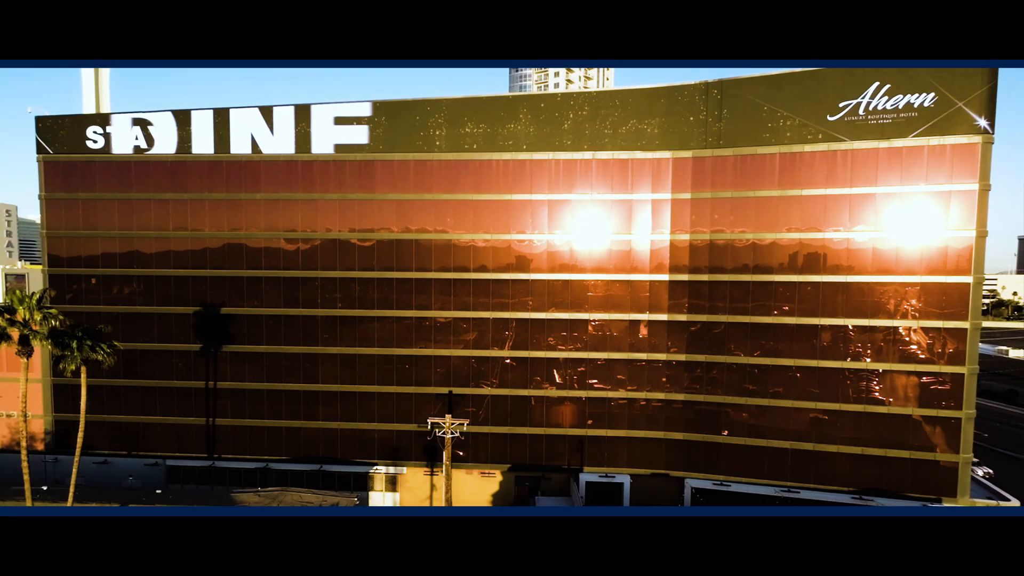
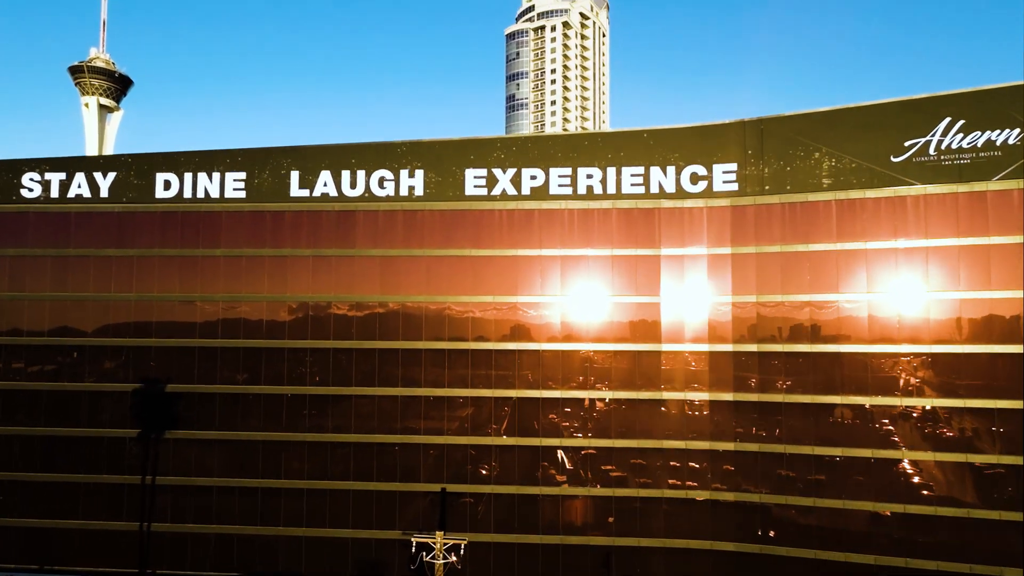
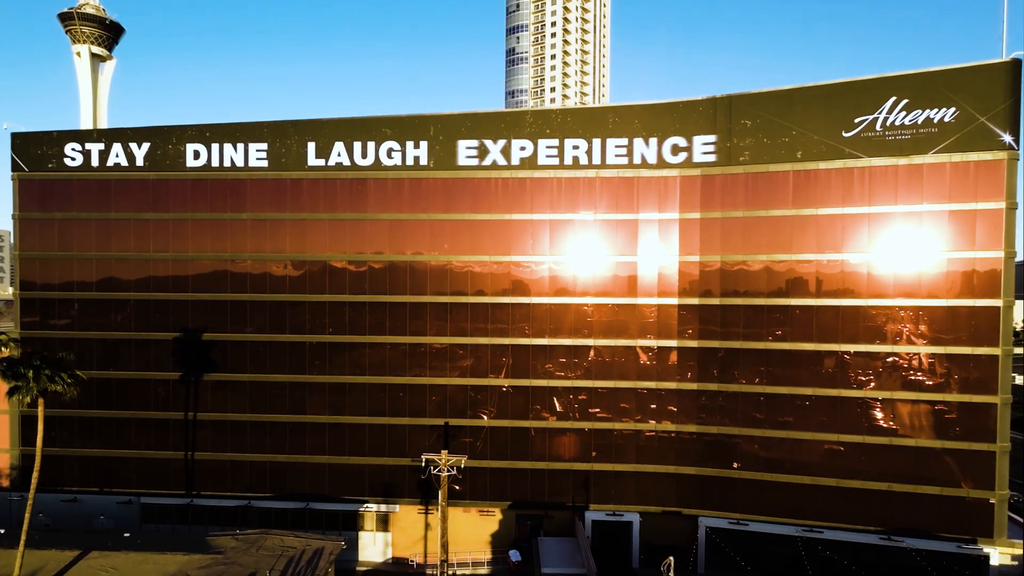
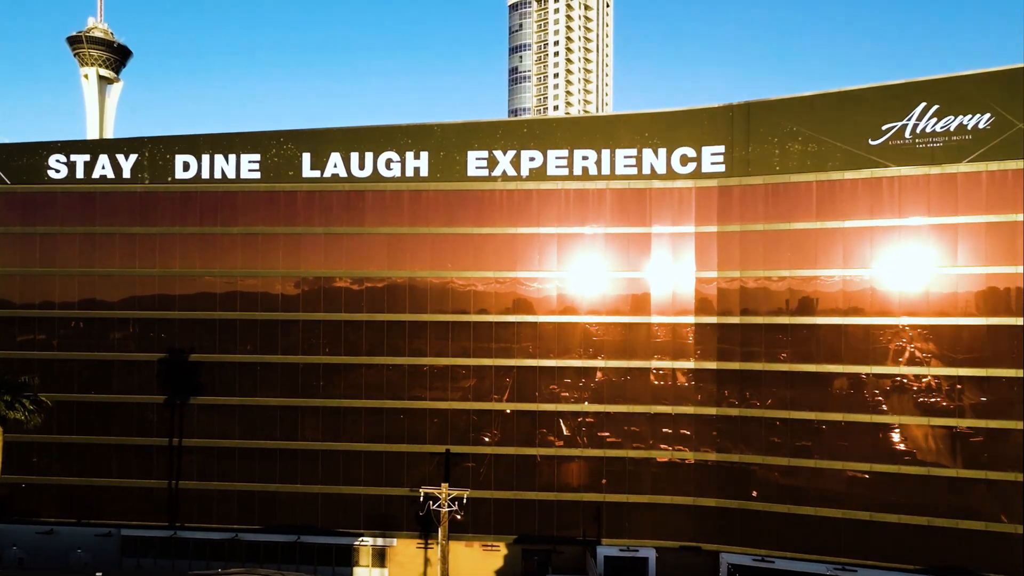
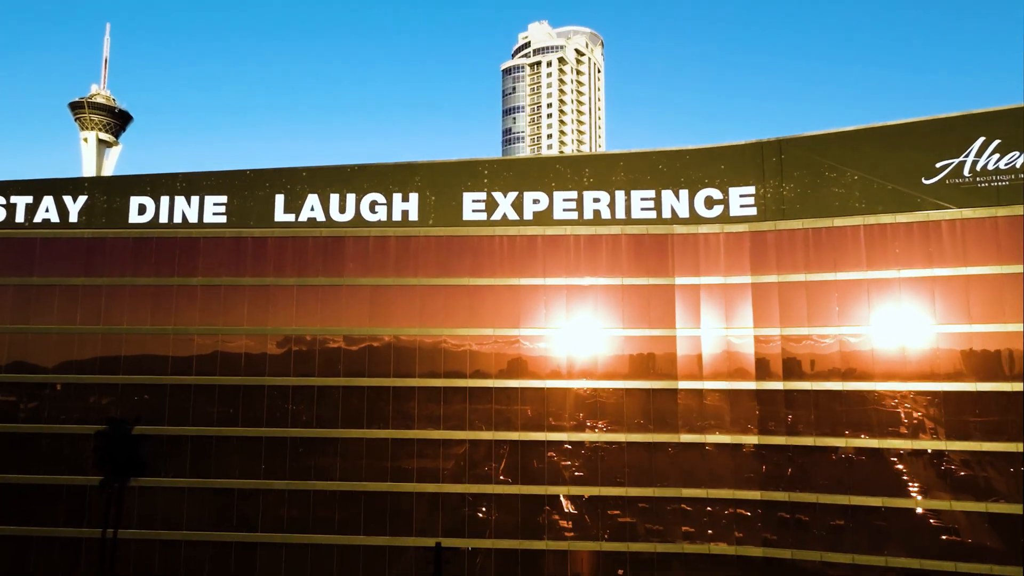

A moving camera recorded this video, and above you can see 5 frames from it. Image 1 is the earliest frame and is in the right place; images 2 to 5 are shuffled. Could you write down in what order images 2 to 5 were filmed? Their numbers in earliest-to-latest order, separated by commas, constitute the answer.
3, 4, 2, 5
